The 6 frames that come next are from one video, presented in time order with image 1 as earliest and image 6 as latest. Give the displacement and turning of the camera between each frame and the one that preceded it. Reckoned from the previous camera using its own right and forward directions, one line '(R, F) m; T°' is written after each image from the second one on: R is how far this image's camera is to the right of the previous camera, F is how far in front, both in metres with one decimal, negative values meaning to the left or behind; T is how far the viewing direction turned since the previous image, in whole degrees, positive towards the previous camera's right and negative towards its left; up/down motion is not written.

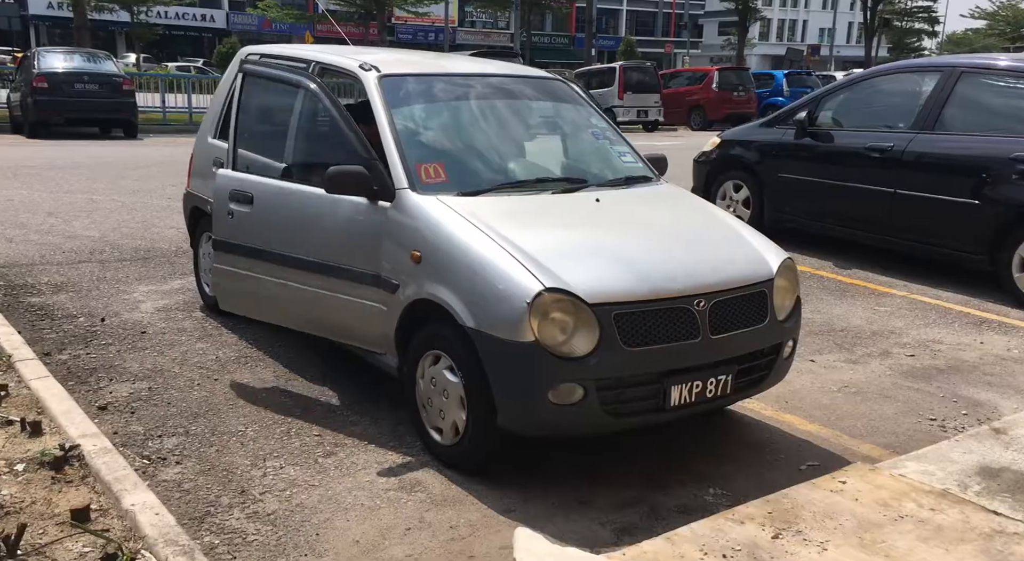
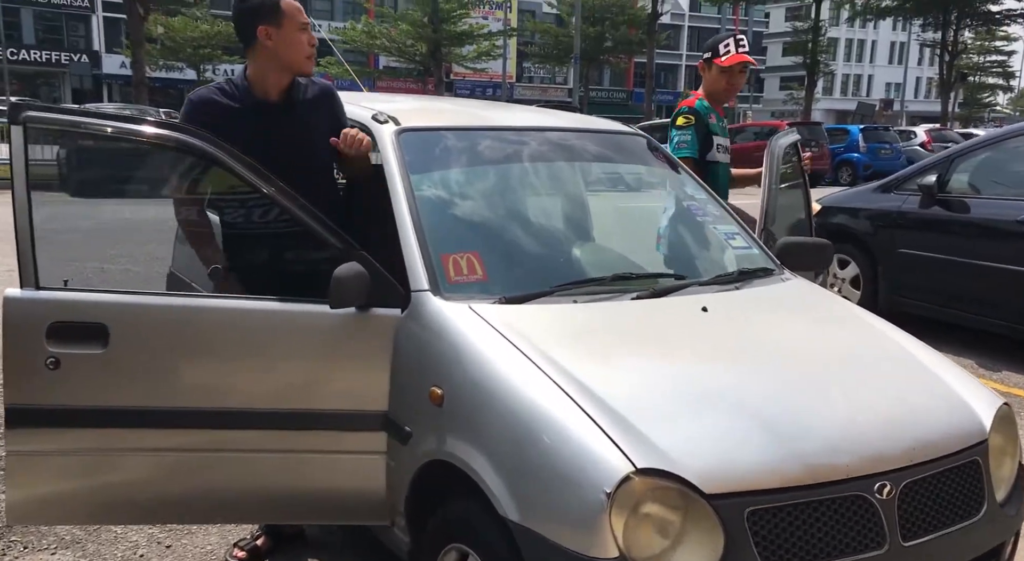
(0.0, +1.2) m; -4°
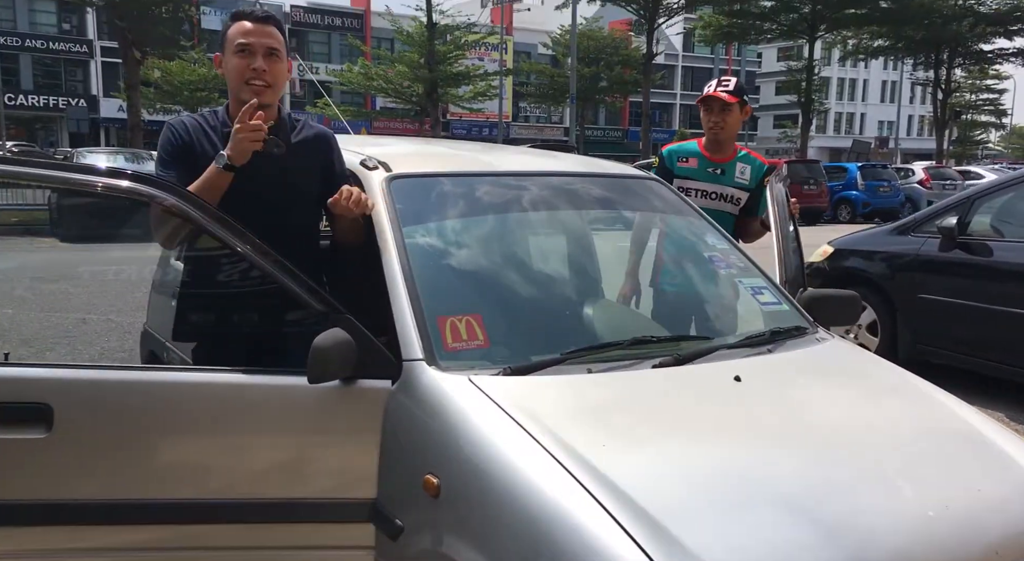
(0.0, +0.3) m; 0°
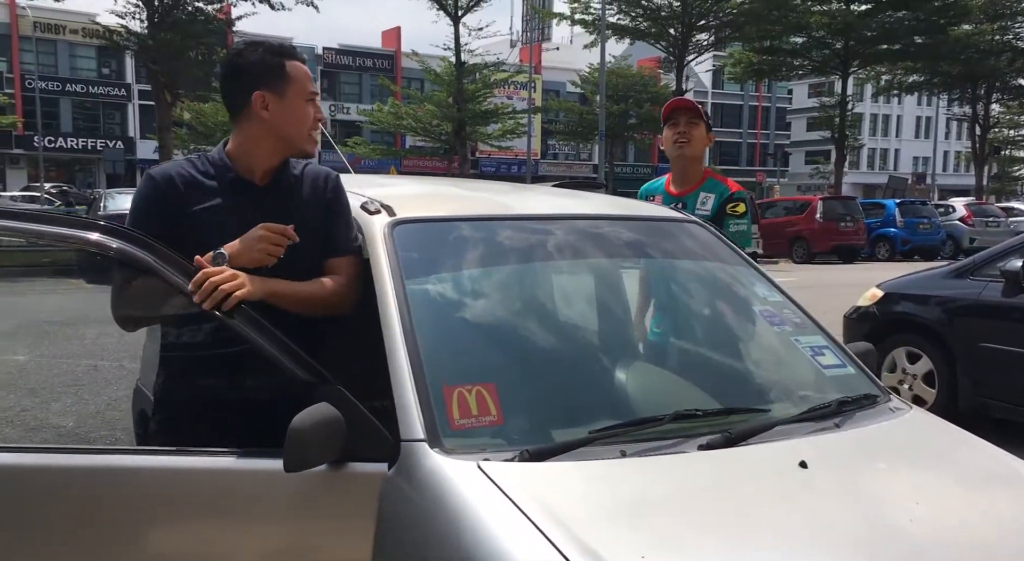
(0.0, +0.4) m; -2°
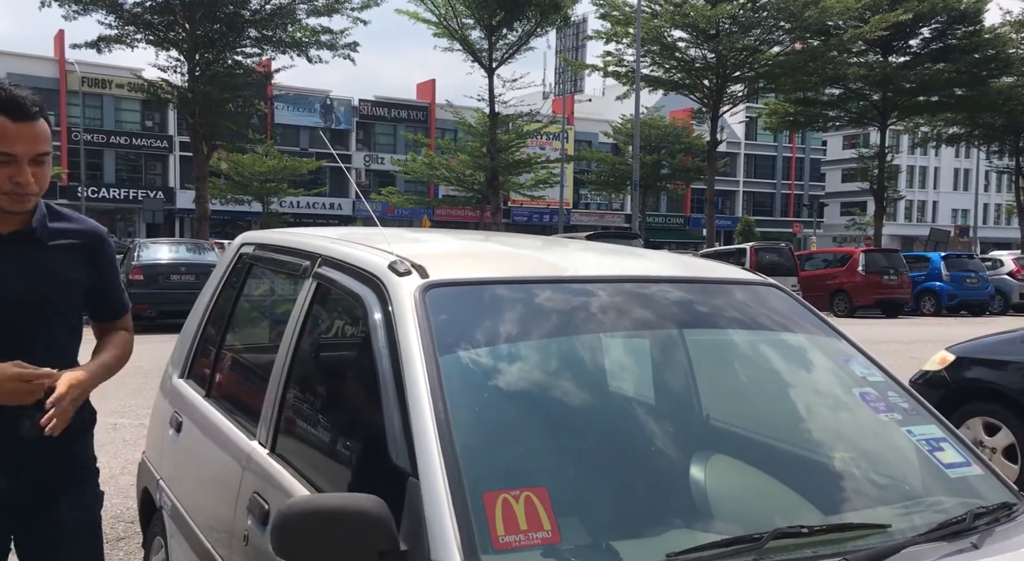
(-0.1, +0.4) m; -2°
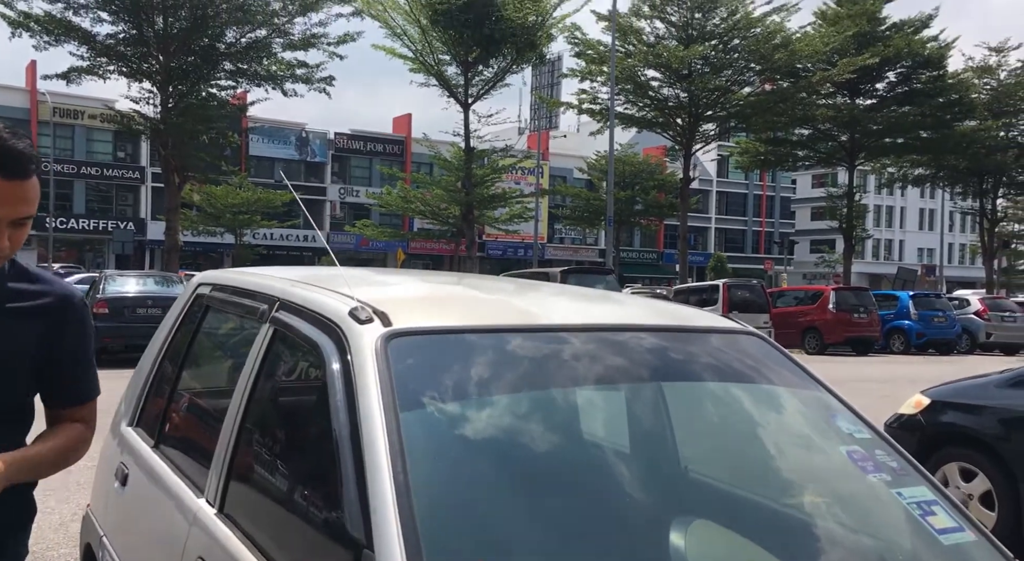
(0.0, +0.1) m; +2°
